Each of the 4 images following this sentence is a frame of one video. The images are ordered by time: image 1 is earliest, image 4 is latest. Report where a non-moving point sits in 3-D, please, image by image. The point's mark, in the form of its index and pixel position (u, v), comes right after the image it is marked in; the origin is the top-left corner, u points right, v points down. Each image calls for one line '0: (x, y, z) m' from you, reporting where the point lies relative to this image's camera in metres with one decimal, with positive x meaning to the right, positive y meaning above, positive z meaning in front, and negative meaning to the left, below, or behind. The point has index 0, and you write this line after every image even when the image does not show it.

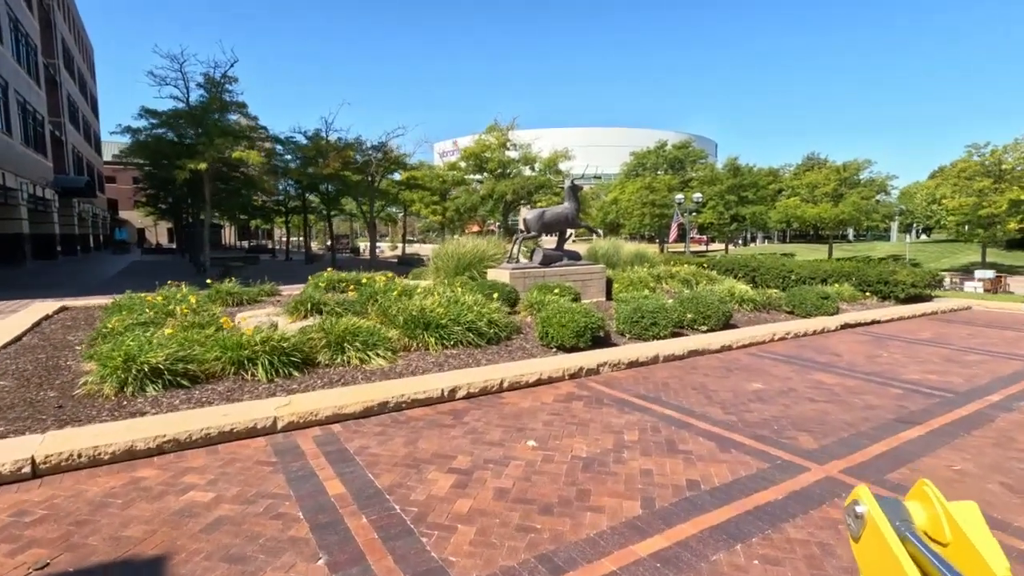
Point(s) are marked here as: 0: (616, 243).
0: (+3.7, +1.6, +18.6) m
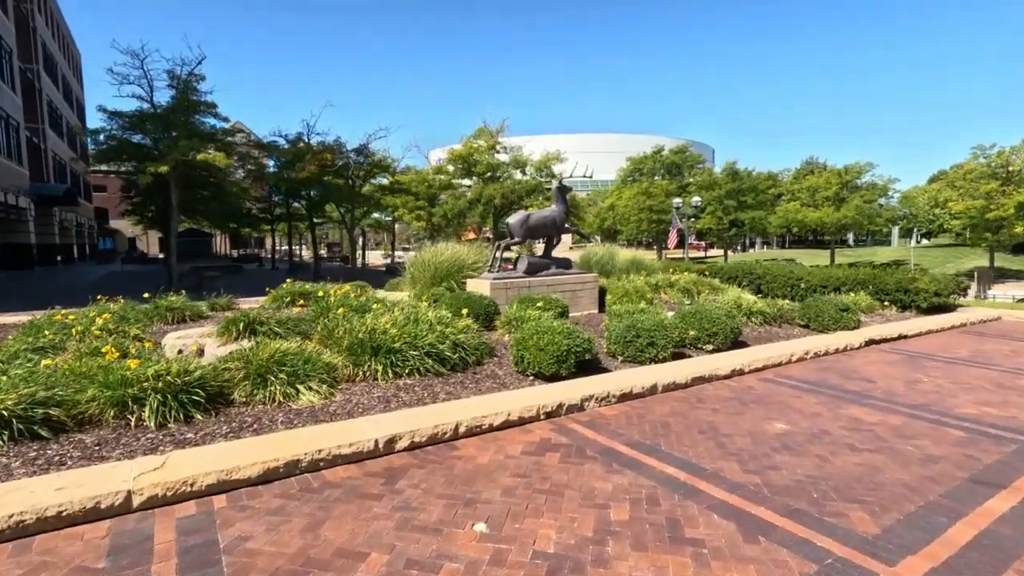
0: (+3.2, +1.3, +17.4) m
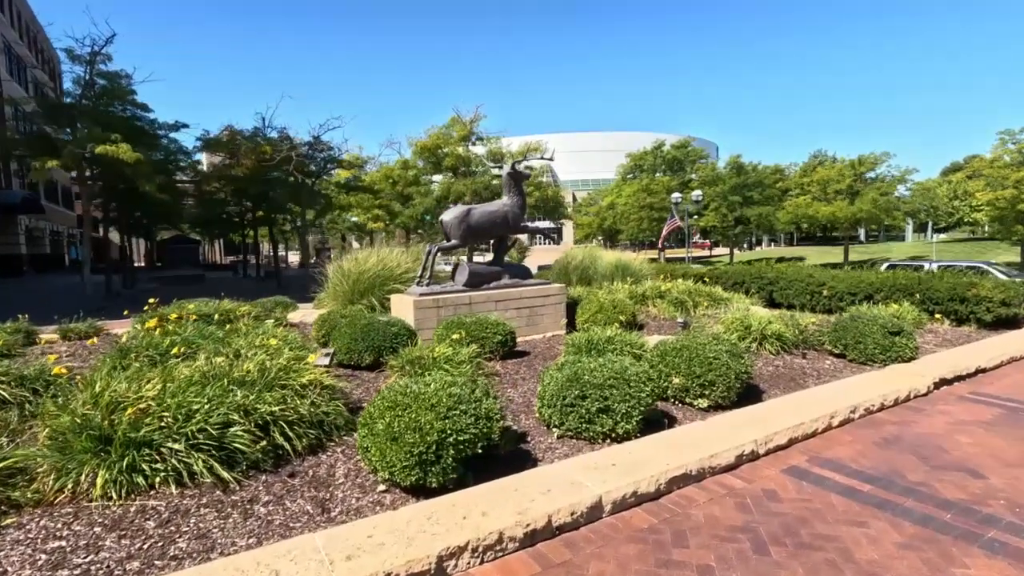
0: (+2.2, +1.0, +14.6) m
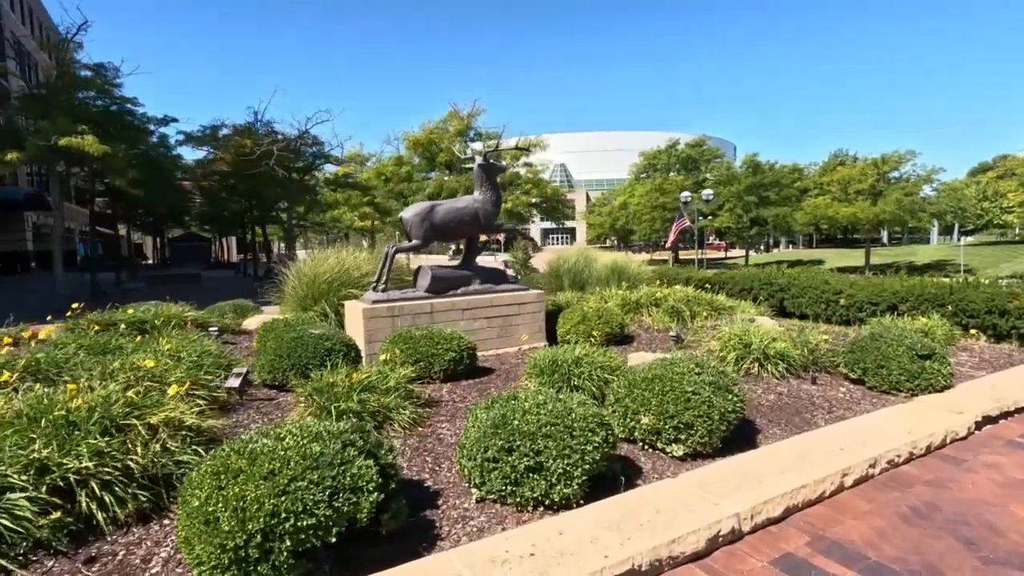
0: (+1.9, +0.9, +13.5) m
